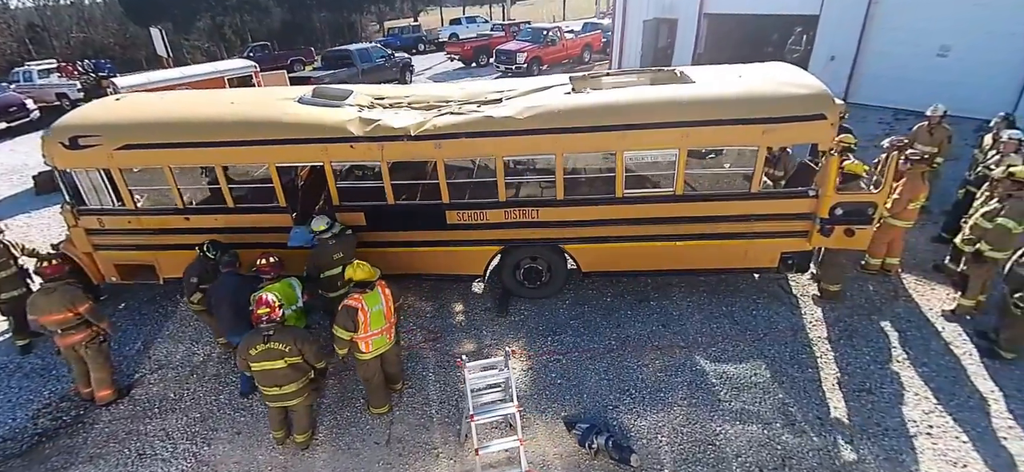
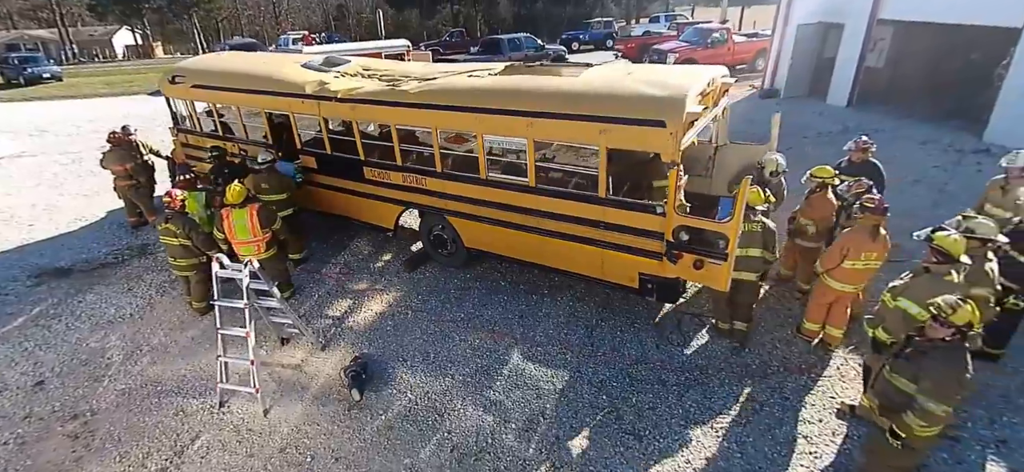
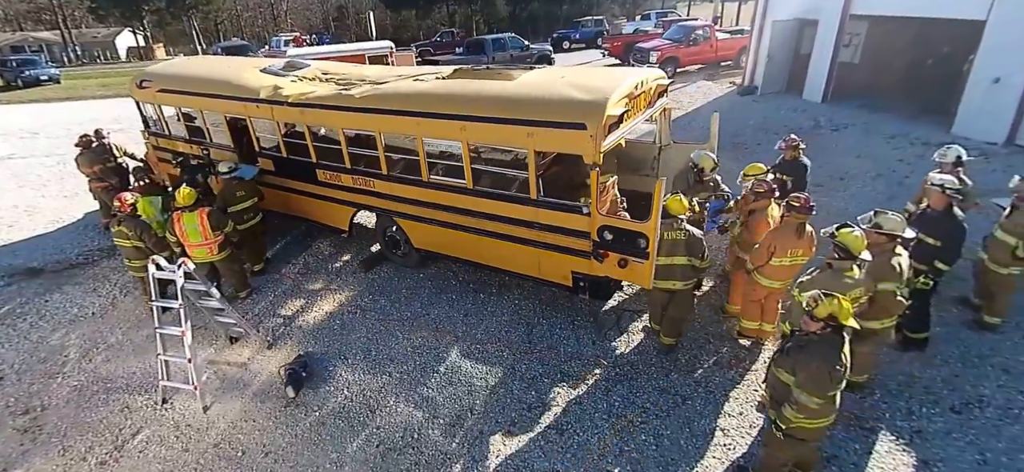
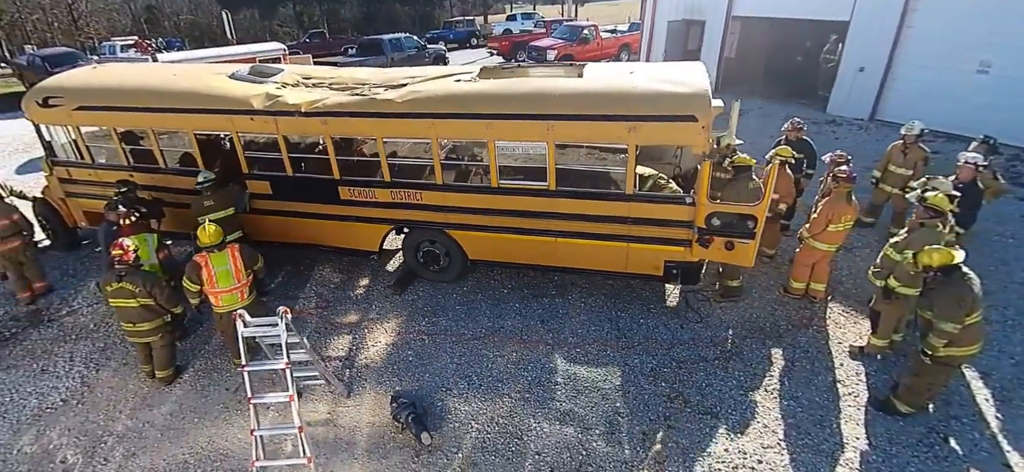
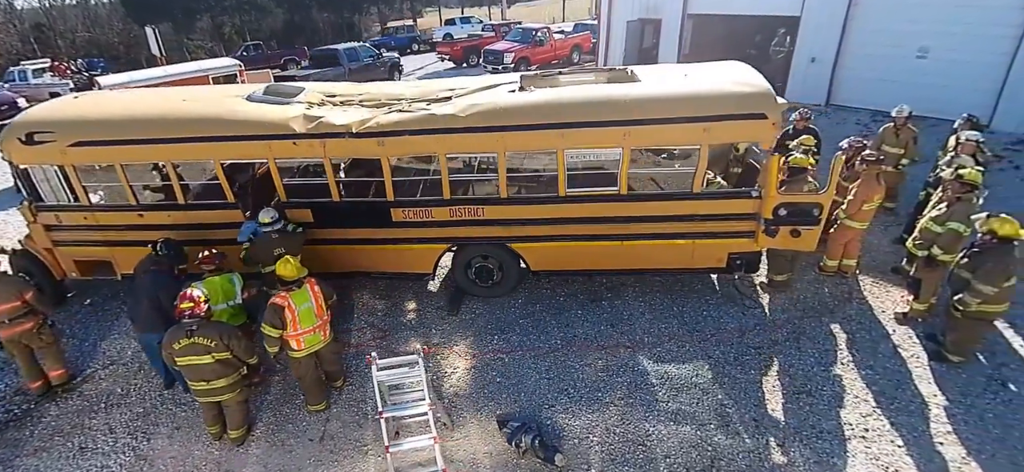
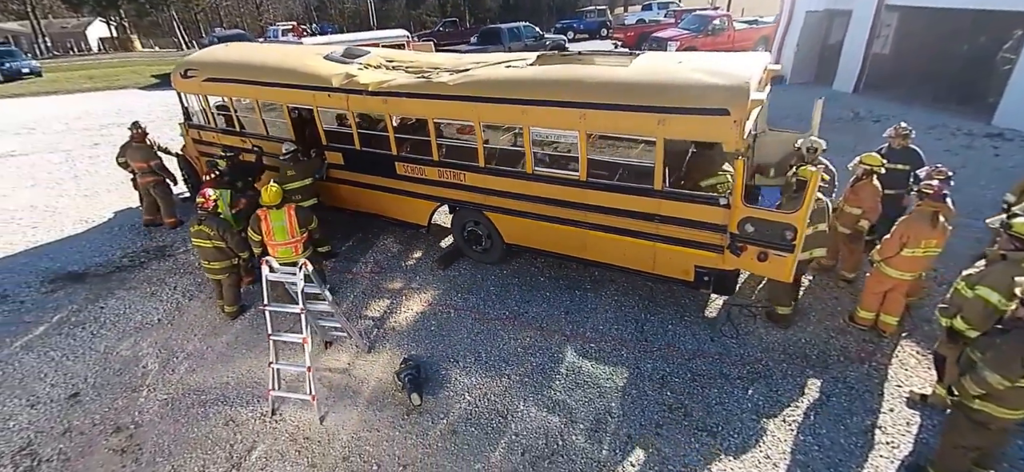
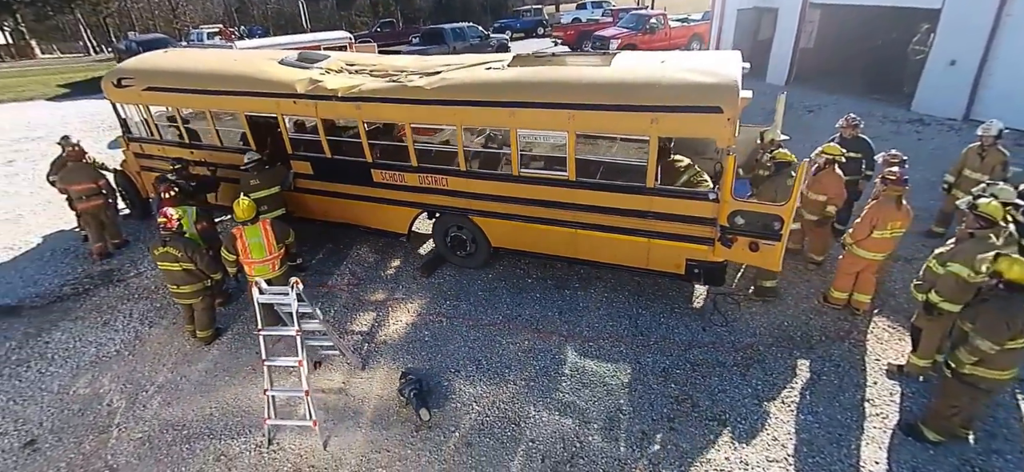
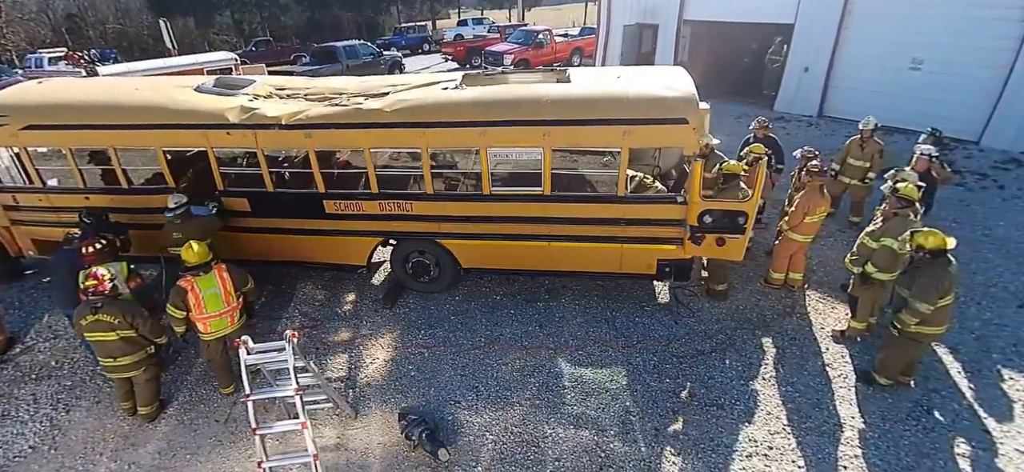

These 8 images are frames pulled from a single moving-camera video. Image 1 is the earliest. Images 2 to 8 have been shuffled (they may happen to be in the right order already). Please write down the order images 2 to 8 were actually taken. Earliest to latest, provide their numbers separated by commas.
5, 8, 4, 7, 6, 2, 3
